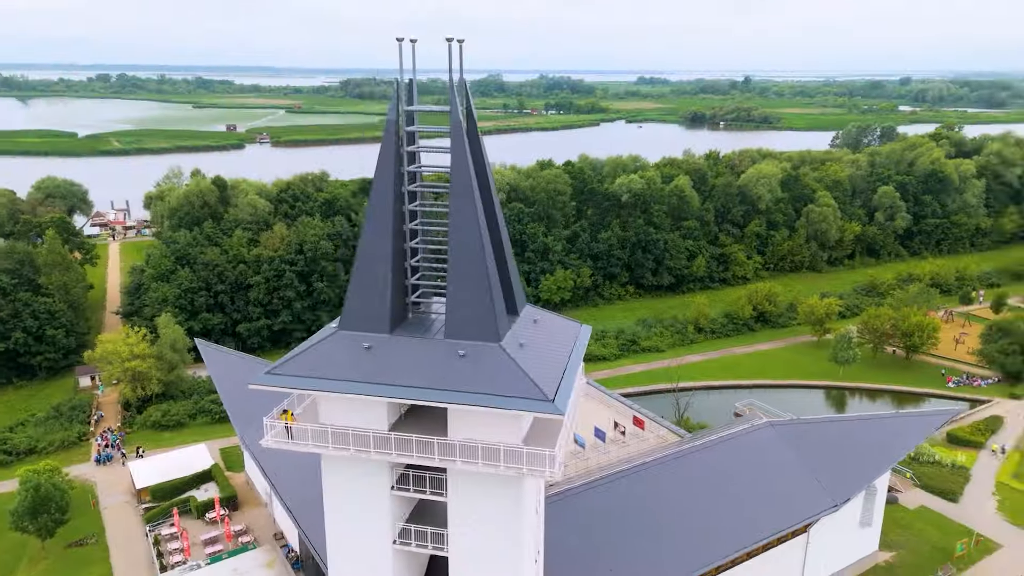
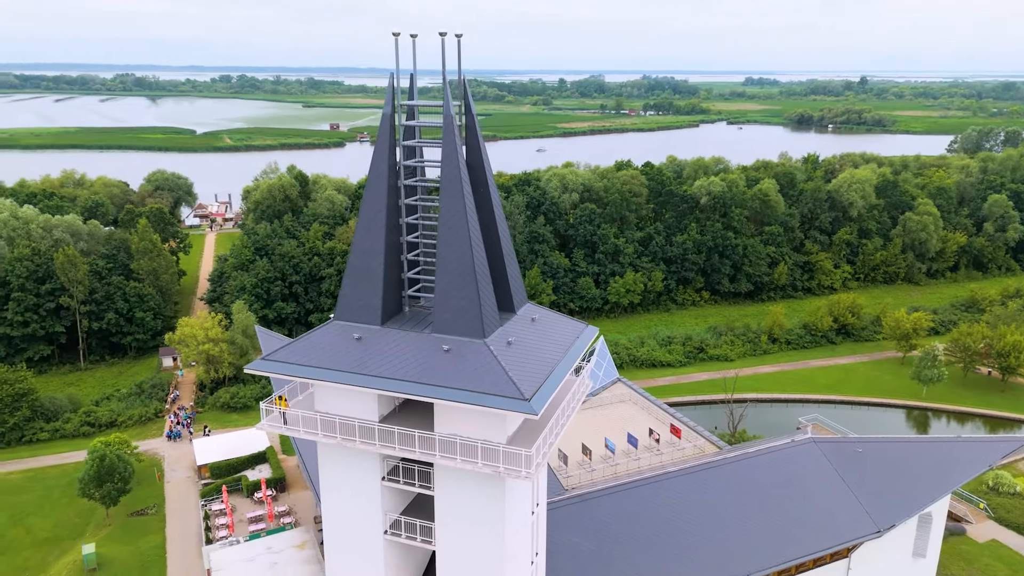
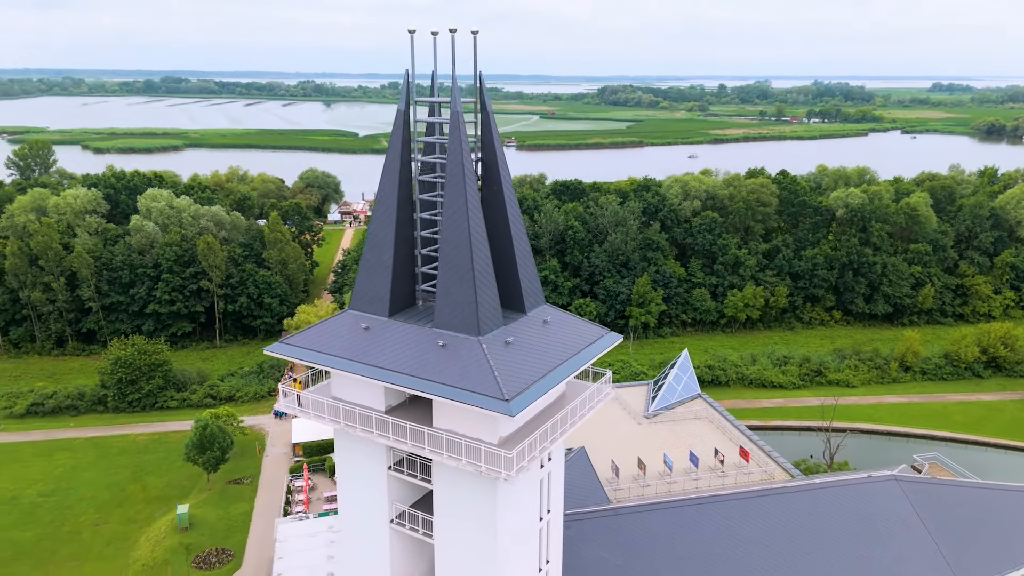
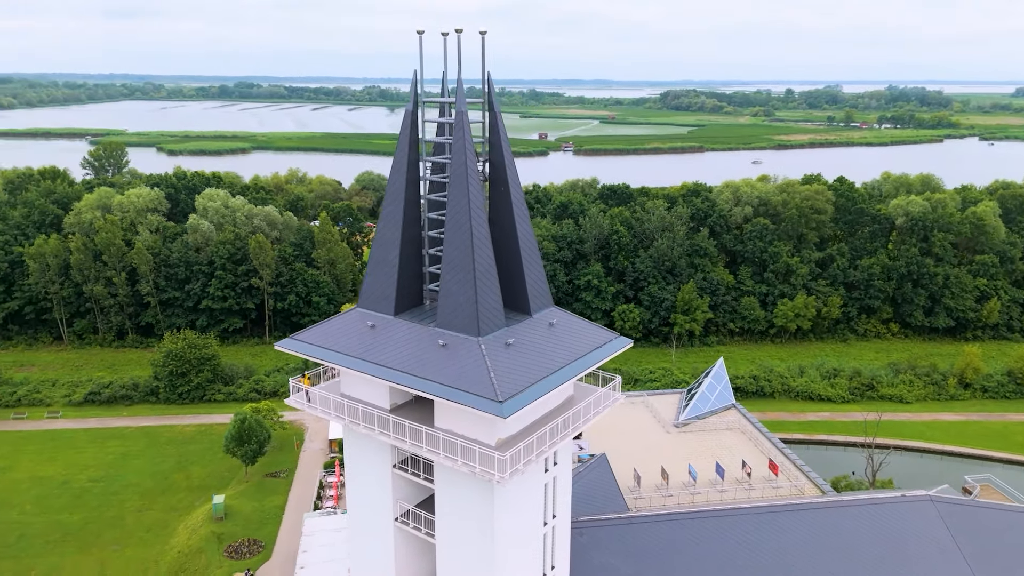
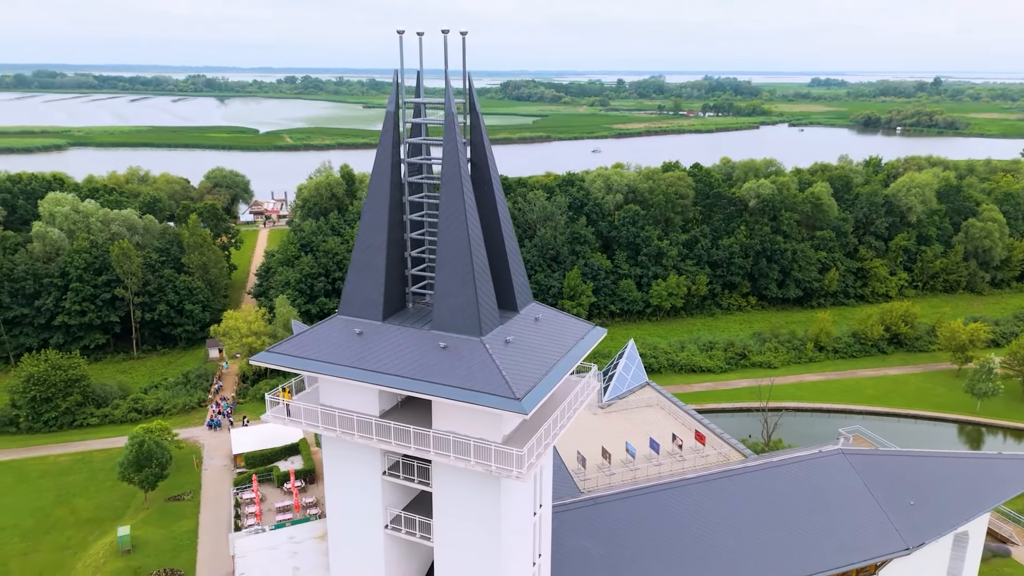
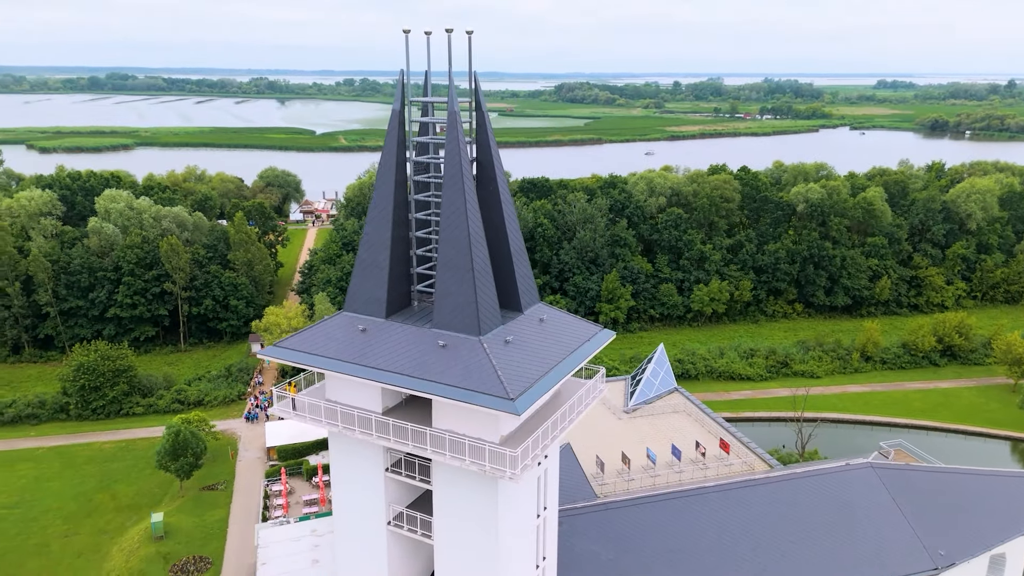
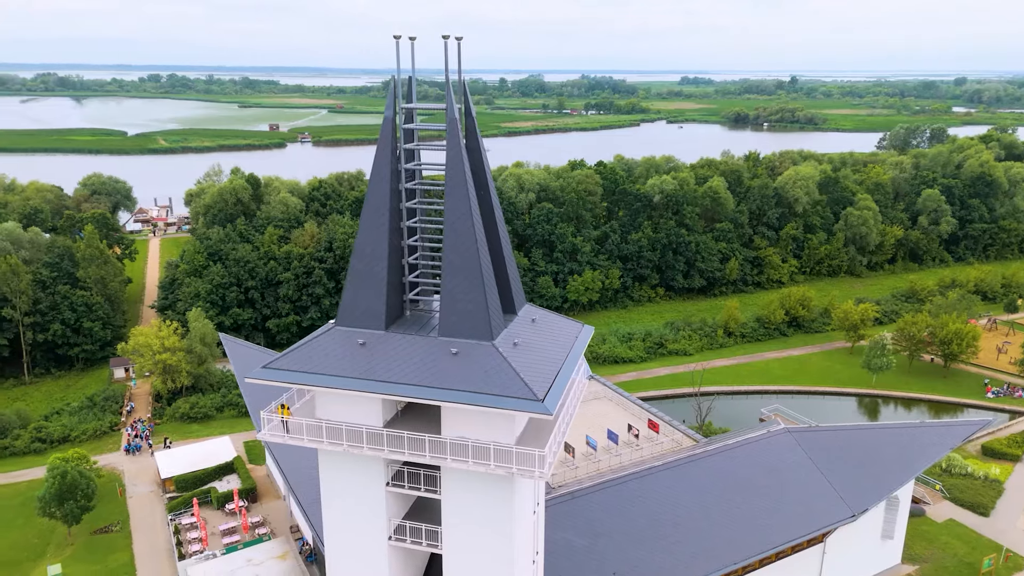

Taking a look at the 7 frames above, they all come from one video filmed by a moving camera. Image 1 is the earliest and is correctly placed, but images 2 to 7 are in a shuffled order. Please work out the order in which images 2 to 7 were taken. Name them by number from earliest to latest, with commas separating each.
7, 2, 5, 6, 3, 4
